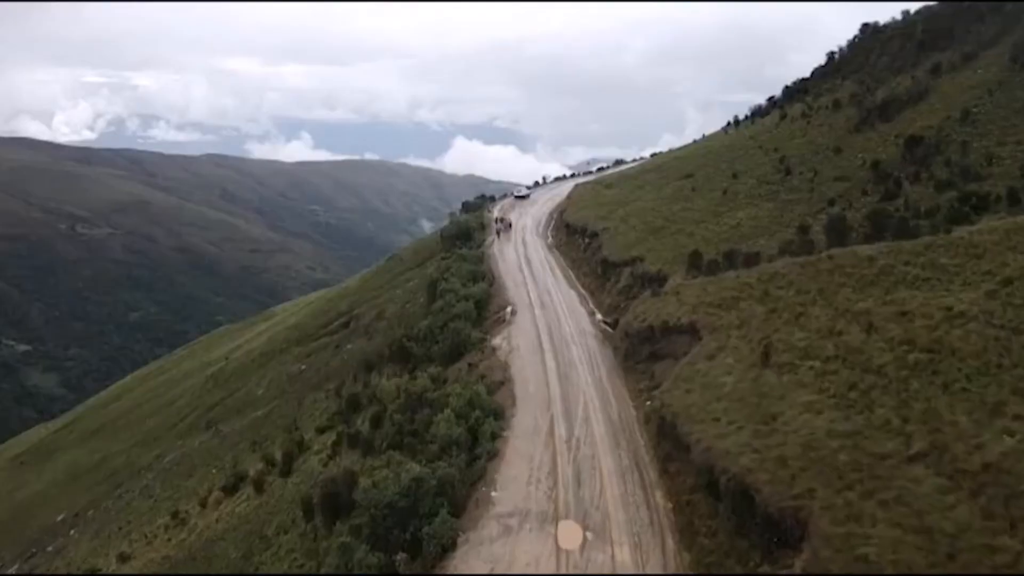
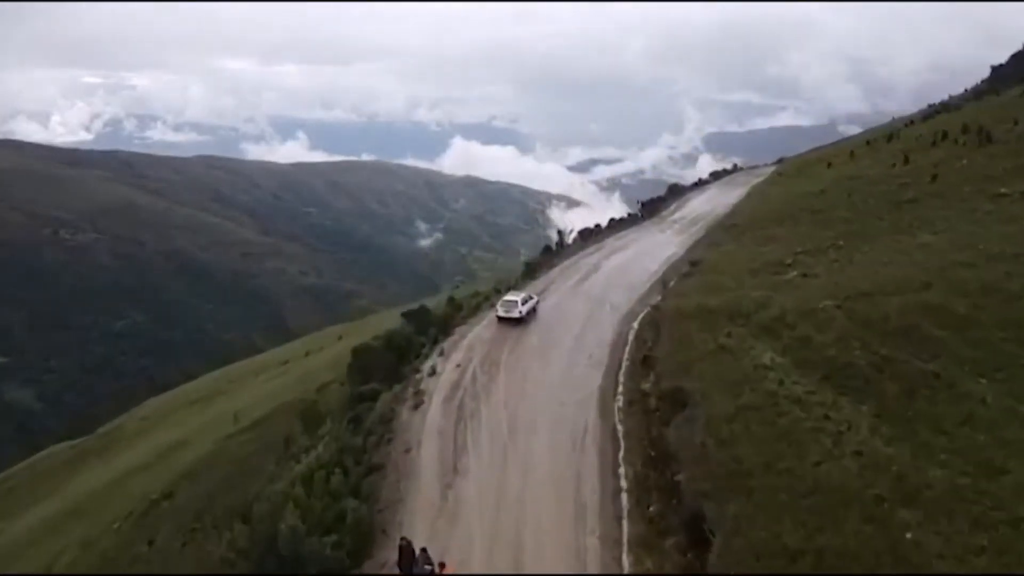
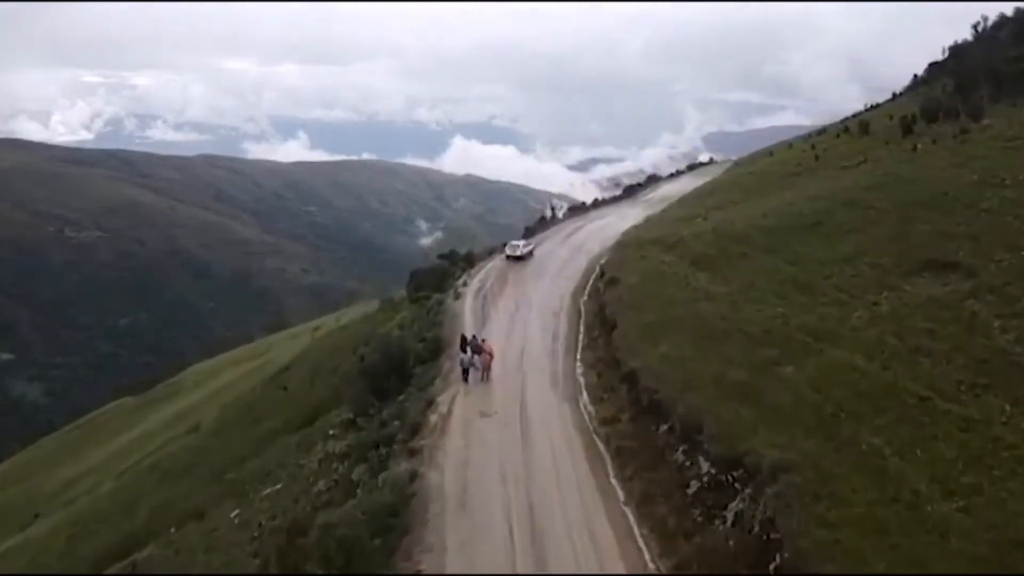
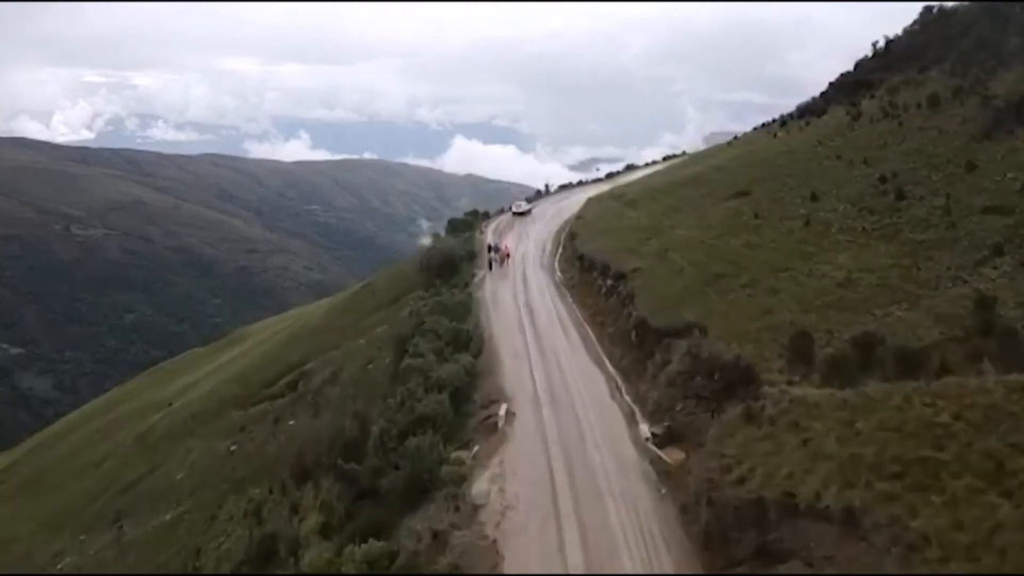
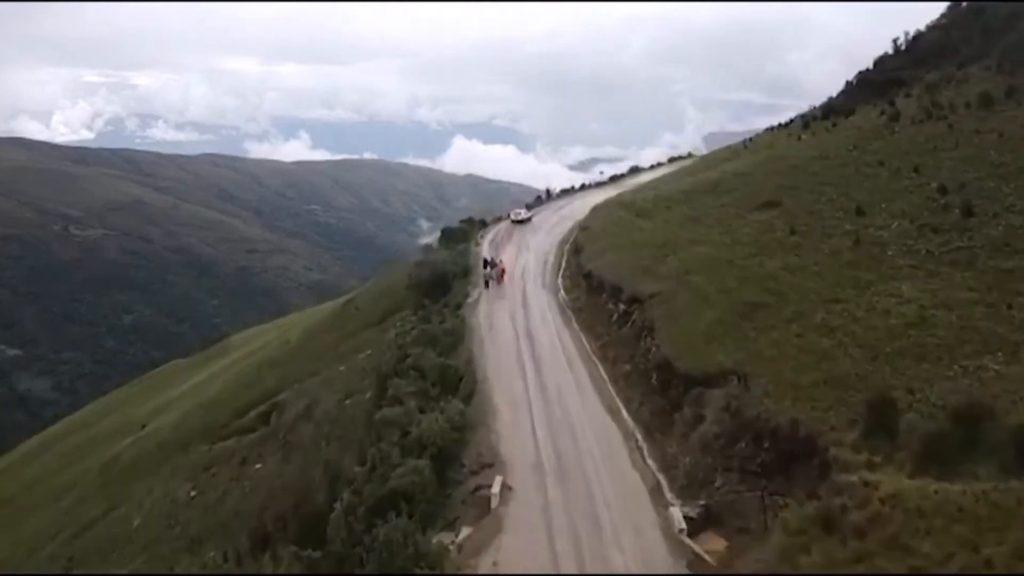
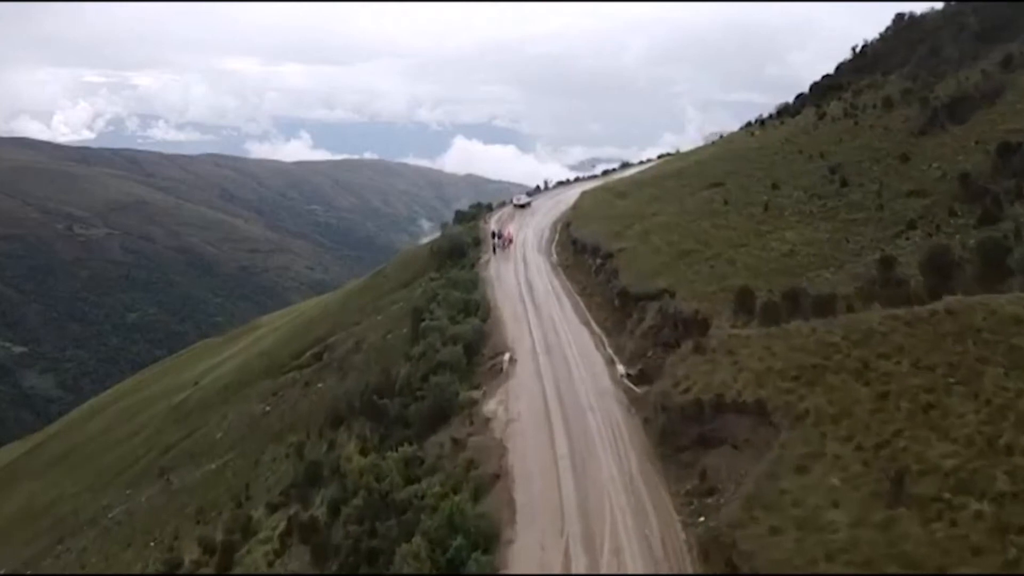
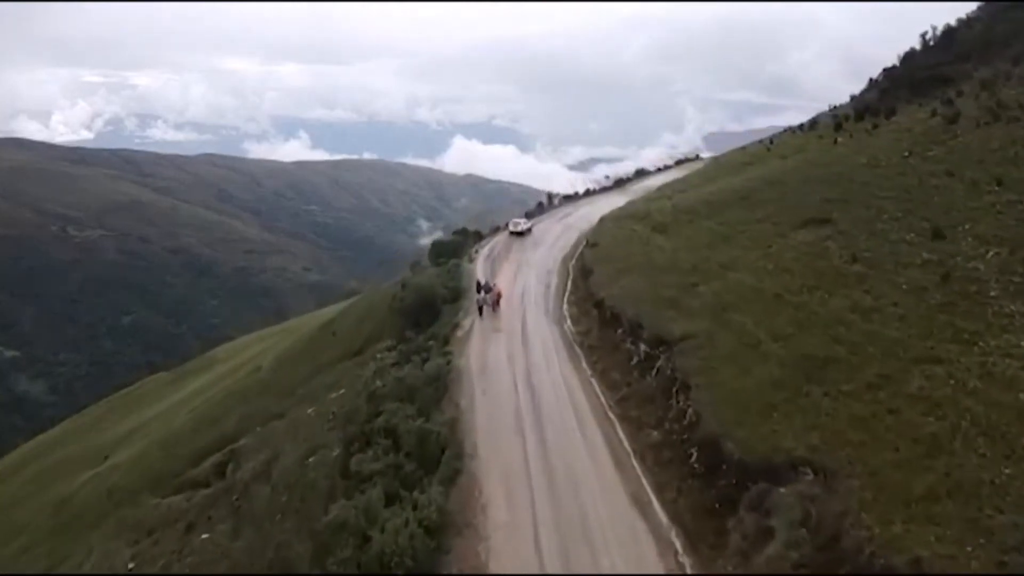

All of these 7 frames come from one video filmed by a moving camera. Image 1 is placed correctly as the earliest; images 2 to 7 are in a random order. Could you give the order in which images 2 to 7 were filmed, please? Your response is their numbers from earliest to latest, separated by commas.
6, 4, 5, 7, 3, 2
